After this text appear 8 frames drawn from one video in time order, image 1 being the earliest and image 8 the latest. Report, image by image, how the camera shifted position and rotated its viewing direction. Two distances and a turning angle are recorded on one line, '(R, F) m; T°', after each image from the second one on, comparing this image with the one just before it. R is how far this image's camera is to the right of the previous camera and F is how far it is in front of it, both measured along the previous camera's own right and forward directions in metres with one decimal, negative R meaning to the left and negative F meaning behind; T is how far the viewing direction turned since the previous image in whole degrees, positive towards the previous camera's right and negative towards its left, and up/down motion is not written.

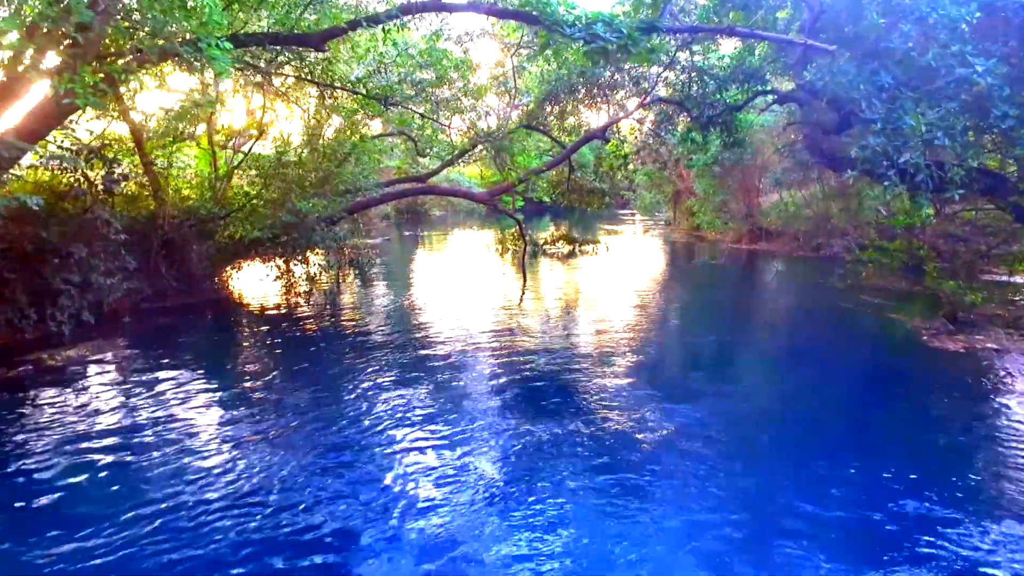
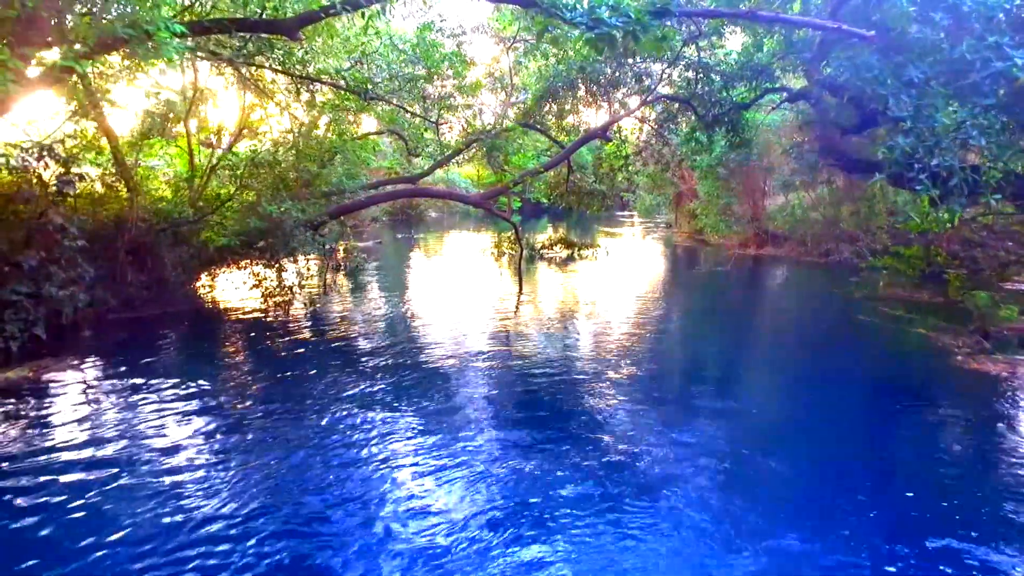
(0.0, +0.6) m; 0°
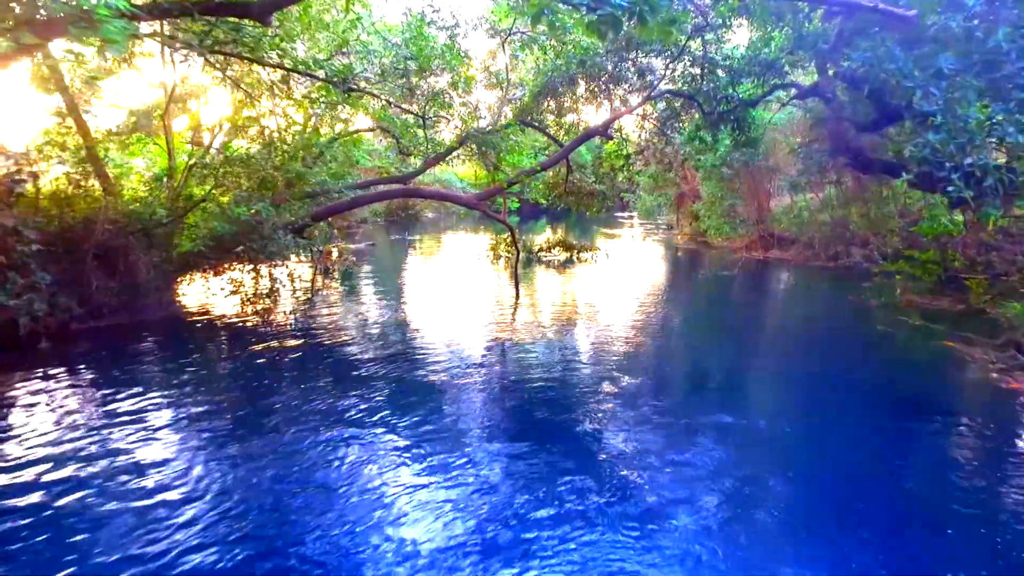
(0.0, +0.5) m; 0°
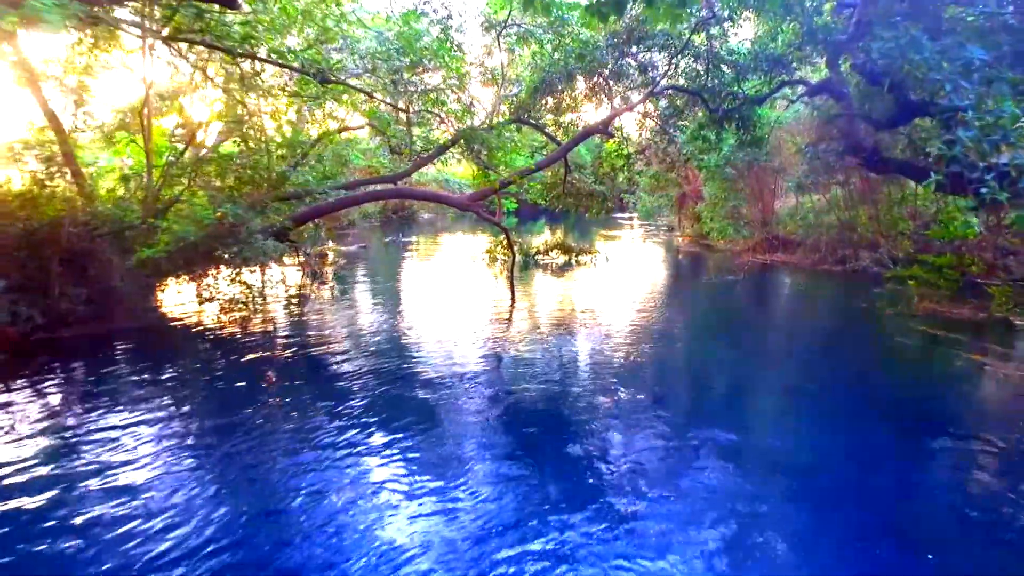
(0.0, +0.5) m; 0°
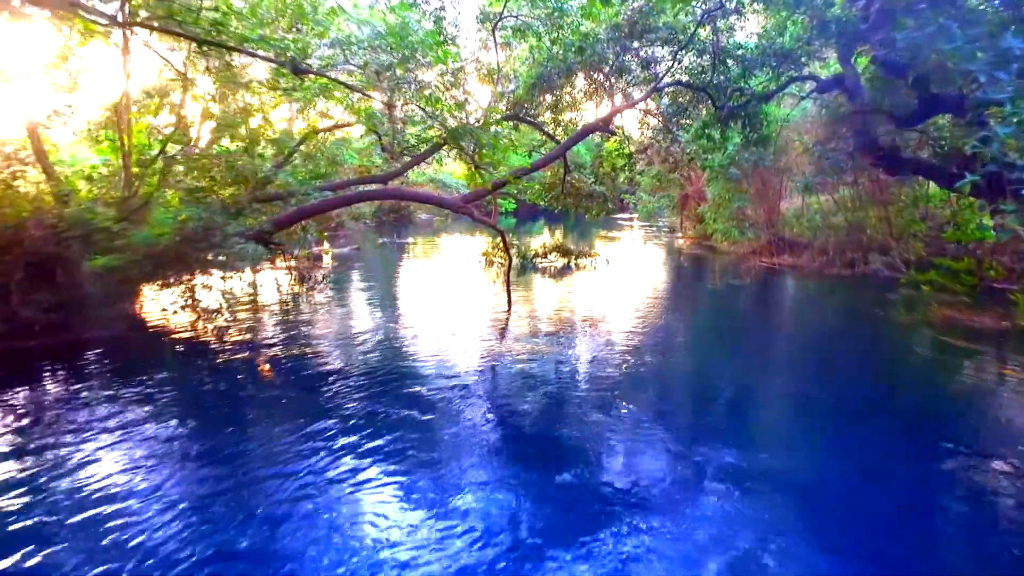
(0.0, +0.5) m; 0°
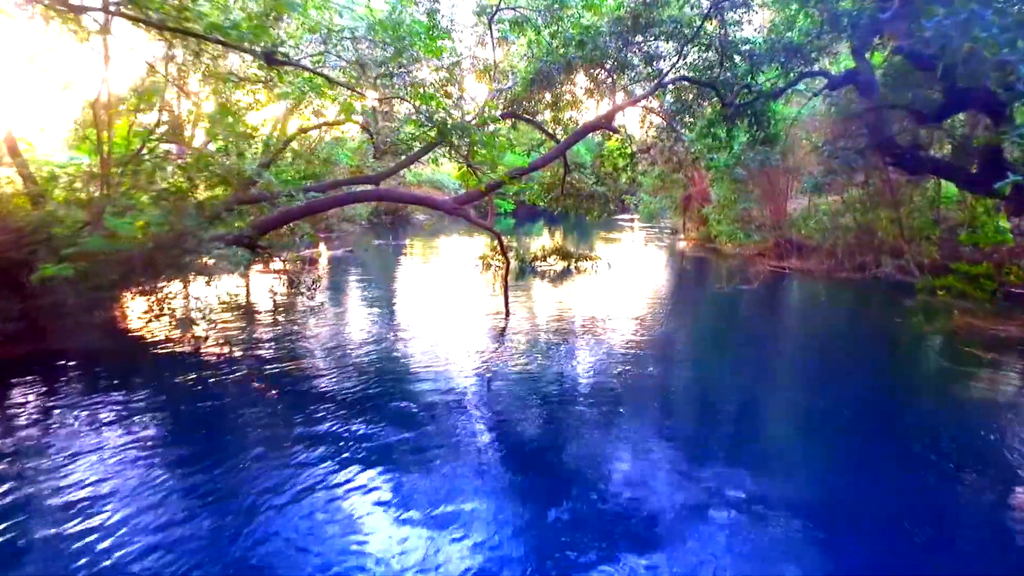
(0.0, +0.5) m; 0°
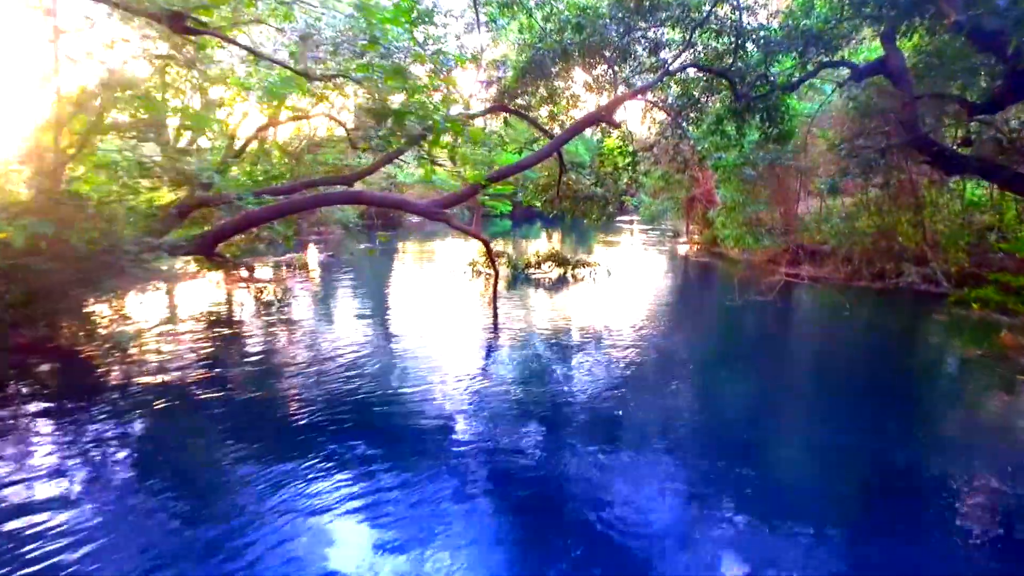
(+0.1, +1.0) m; 0°
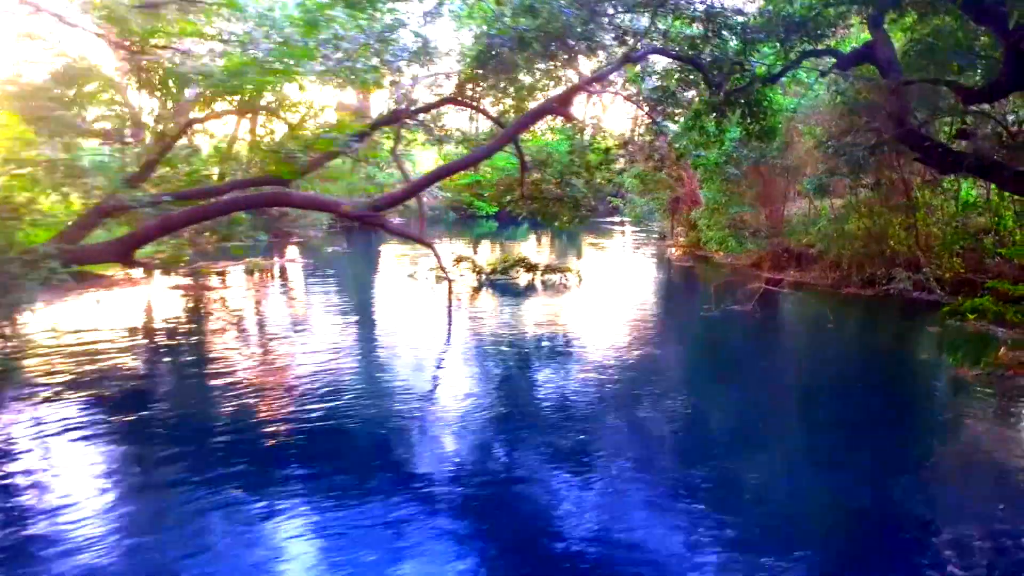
(+0.4, +0.7) m; 0°
